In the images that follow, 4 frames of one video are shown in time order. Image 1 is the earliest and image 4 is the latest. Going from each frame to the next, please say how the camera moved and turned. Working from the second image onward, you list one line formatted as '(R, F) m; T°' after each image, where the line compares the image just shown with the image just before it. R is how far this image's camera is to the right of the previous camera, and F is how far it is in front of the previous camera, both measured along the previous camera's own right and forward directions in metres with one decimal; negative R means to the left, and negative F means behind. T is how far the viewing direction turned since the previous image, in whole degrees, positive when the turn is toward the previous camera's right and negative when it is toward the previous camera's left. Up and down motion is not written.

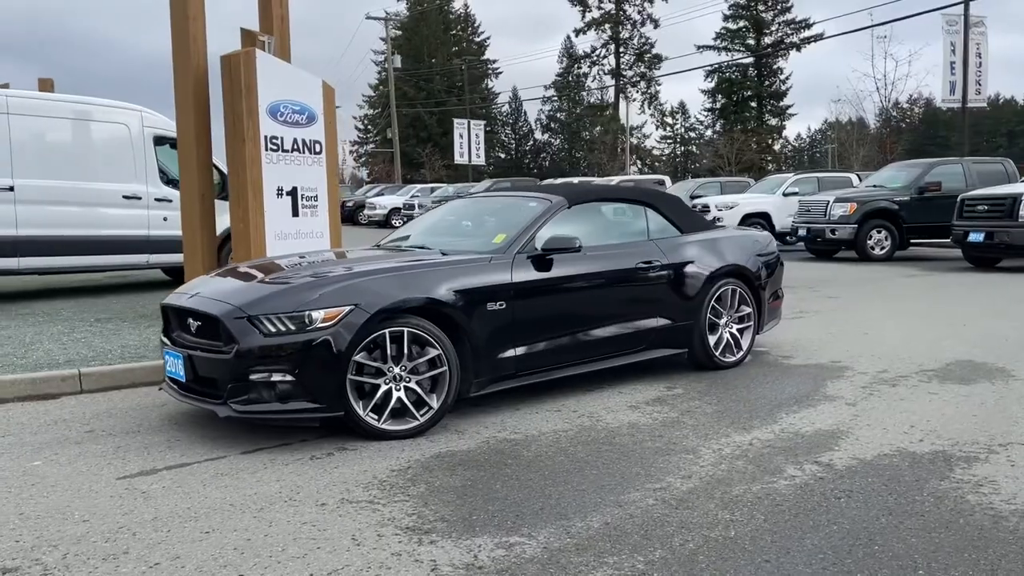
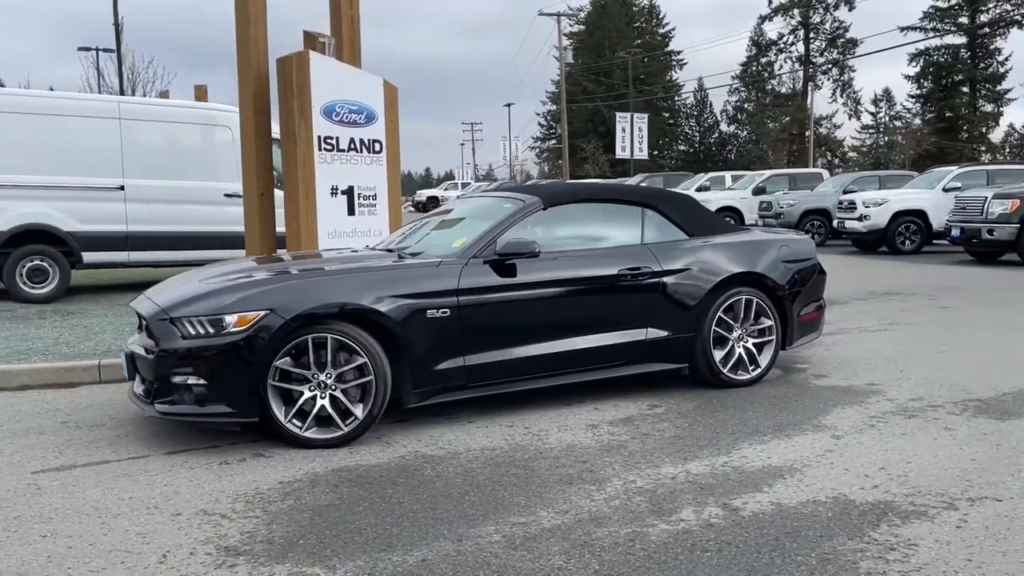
(+1.4, +0.5) m; -12°
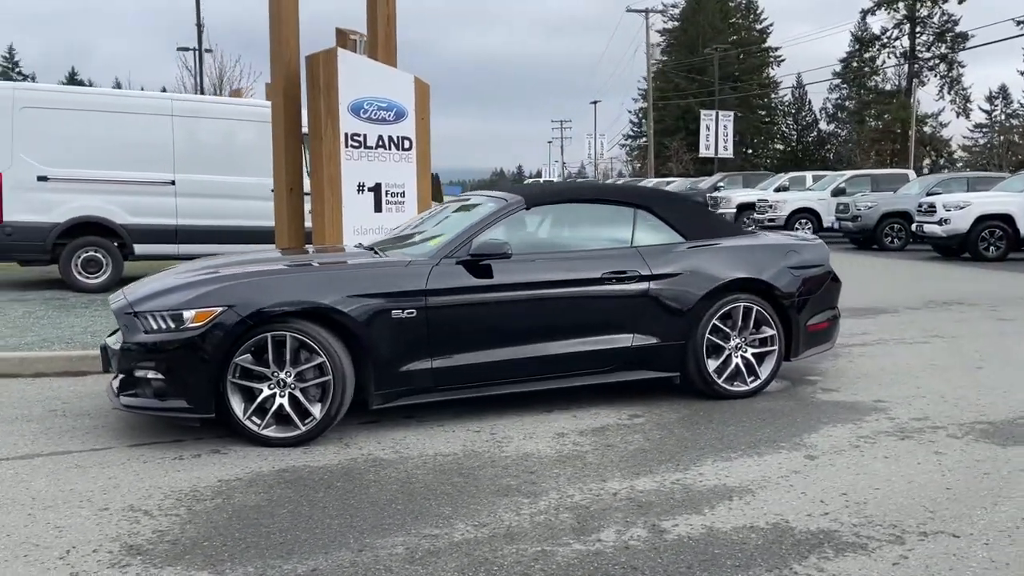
(+0.7, +0.2) m; -6°
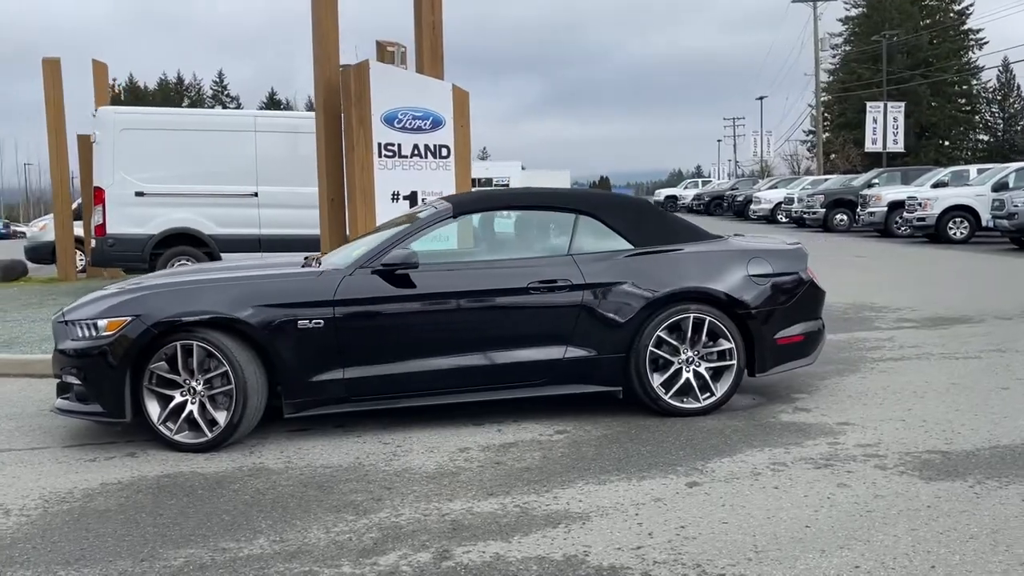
(+1.6, +0.3) m; -12°
